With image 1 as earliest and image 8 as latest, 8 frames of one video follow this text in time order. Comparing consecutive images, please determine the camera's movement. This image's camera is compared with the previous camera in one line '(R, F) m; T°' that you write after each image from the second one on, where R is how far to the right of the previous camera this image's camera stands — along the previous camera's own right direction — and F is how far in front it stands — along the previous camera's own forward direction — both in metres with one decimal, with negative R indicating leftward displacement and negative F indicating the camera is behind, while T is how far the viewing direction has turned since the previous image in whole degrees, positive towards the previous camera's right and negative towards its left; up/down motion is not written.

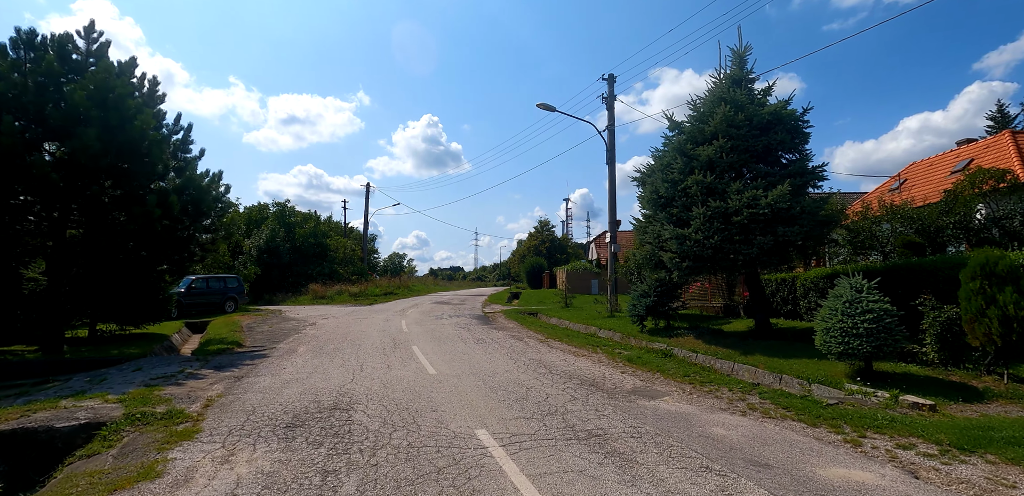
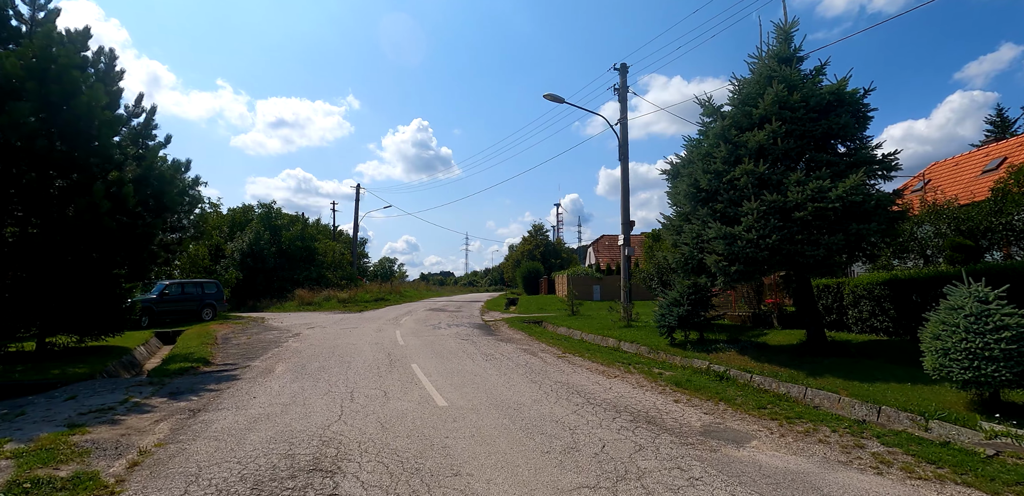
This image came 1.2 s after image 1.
(-0.5, +1.7) m; +1°
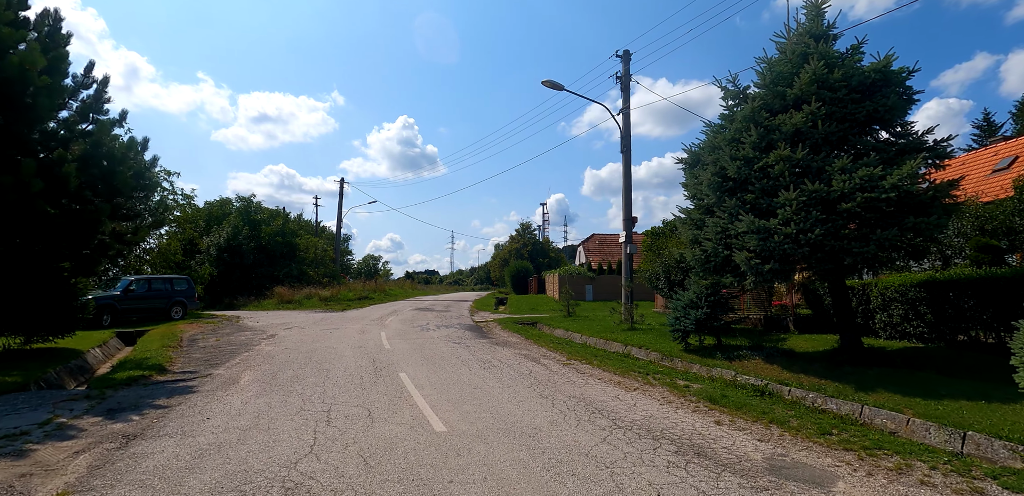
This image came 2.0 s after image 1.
(-0.3, +1.2) m; +2°
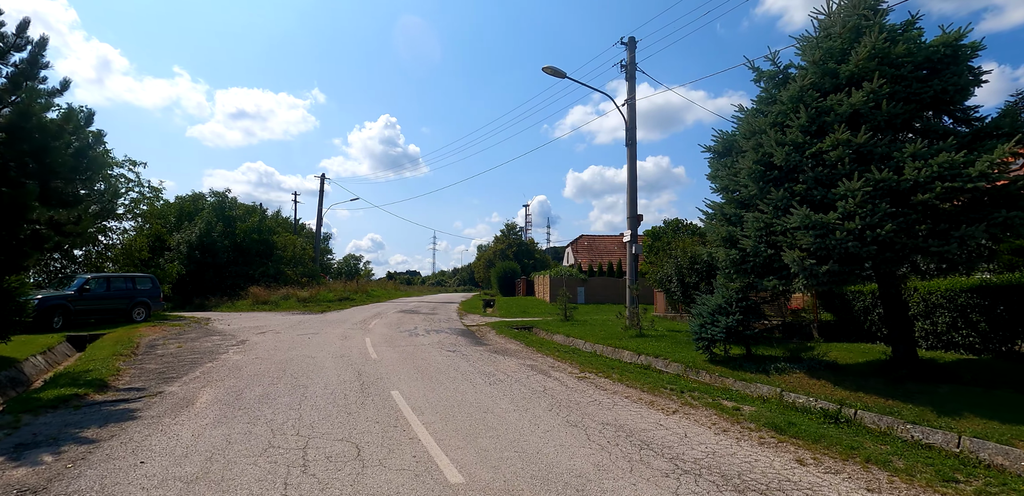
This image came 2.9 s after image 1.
(-0.5, +1.4) m; +2°
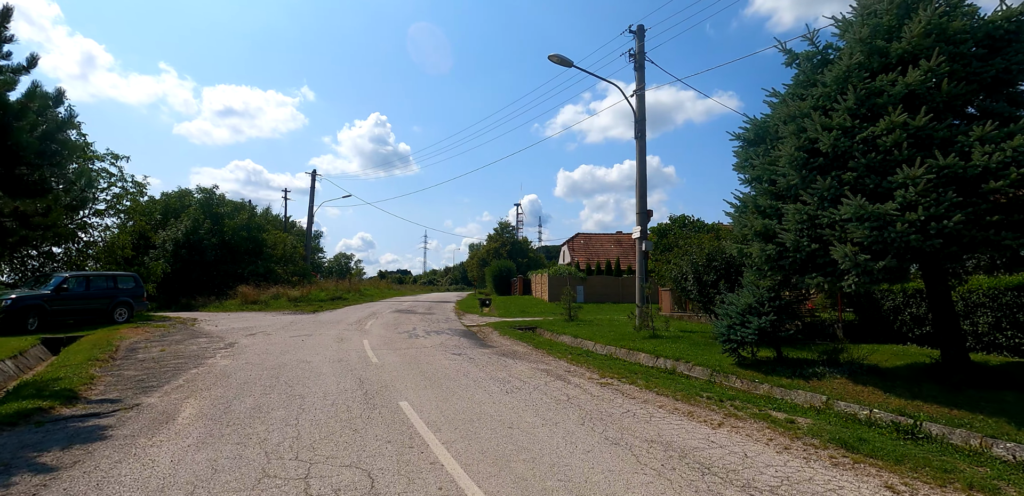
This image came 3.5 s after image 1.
(-0.4, +0.8) m; +1°
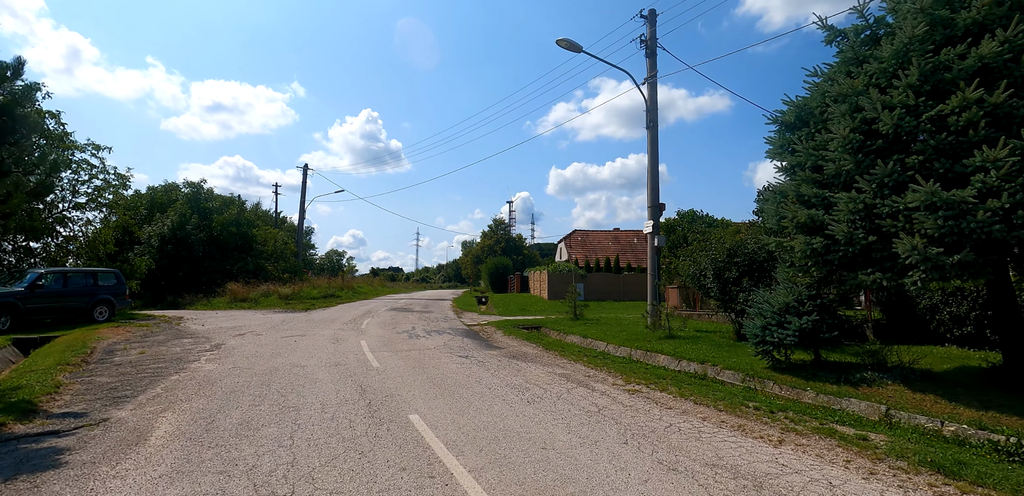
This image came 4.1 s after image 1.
(-0.4, +0.8) m; +1°
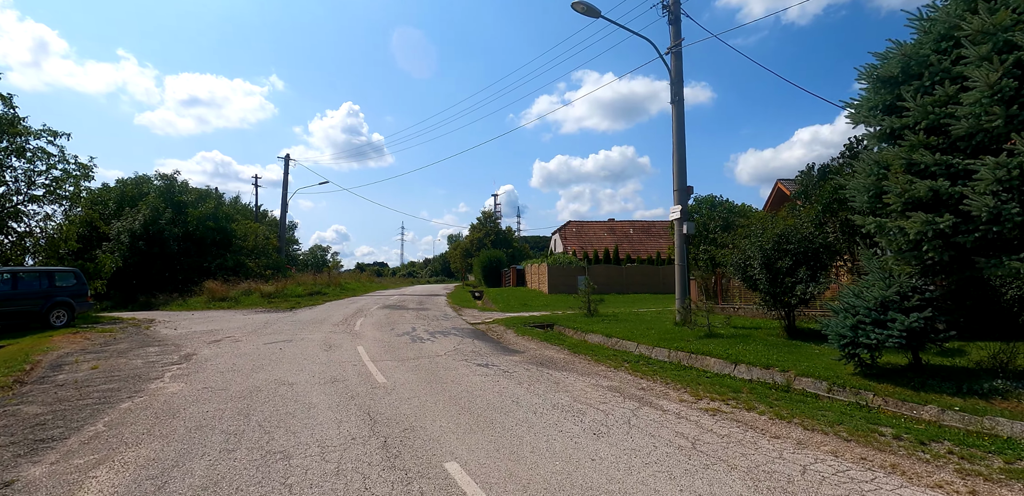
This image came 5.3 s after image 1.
(-0.7, +1.6) m; +2°
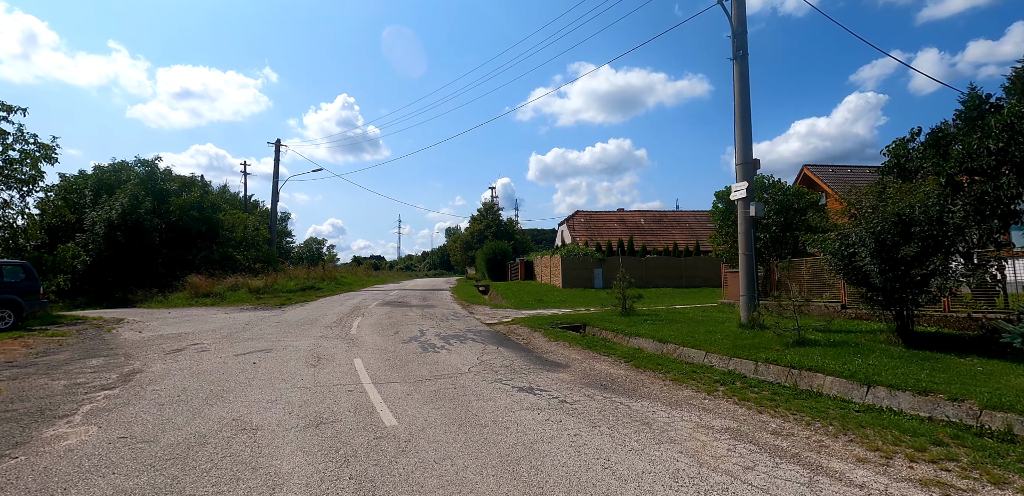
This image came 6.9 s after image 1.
(-0.7, +2.4) m; 0°
